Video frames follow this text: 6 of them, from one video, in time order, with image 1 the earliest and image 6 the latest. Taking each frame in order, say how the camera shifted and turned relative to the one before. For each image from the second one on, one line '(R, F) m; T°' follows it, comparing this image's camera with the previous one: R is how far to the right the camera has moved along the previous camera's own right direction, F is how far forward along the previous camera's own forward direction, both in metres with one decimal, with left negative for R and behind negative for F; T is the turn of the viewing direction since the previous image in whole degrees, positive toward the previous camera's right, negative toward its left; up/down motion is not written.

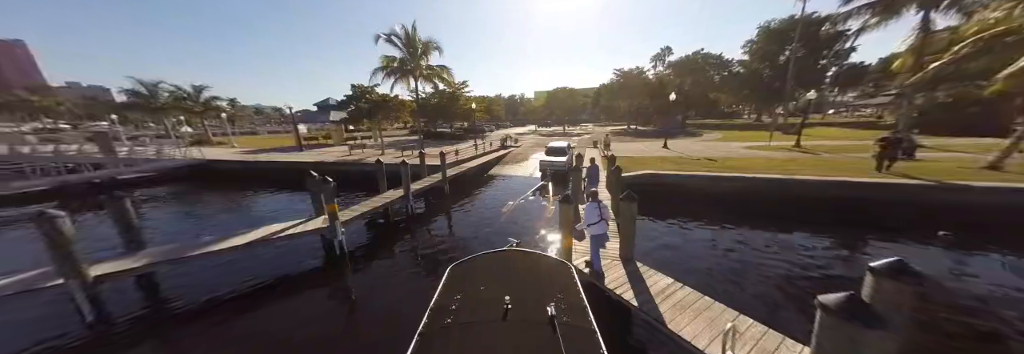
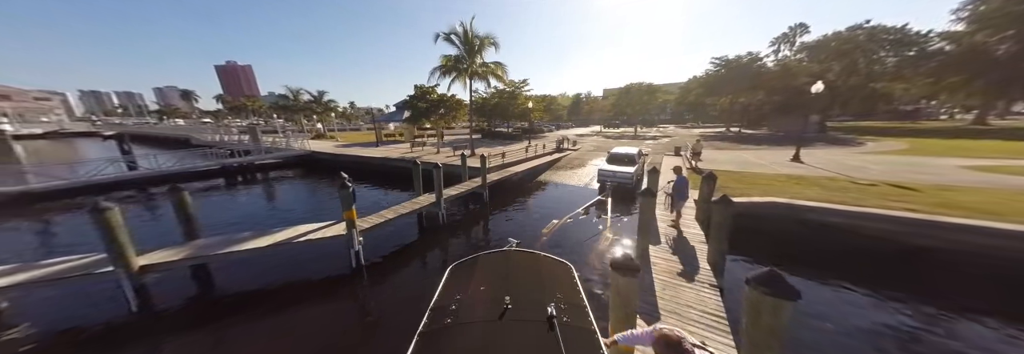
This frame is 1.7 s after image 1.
(+0.8, +2.1) m; -16°
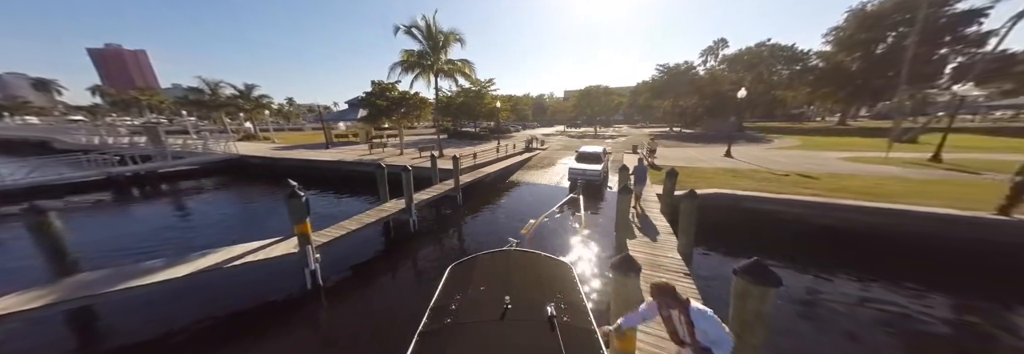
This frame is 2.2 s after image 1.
(-0.6, +0.2) m; +9°
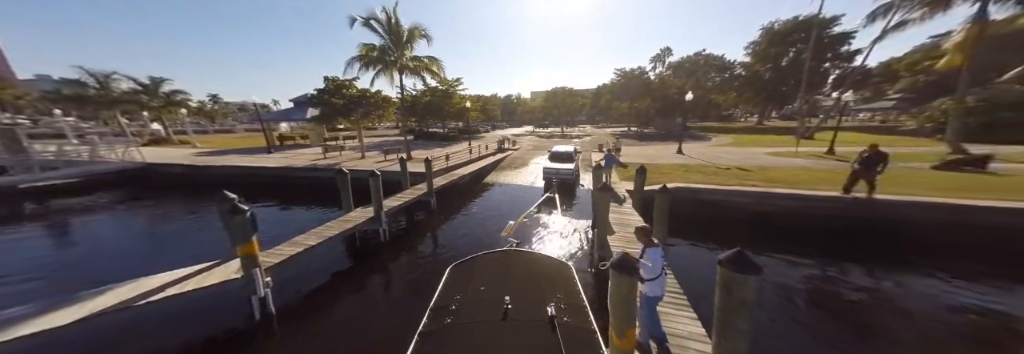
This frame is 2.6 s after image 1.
(-0.5, +0.2) m; +8°
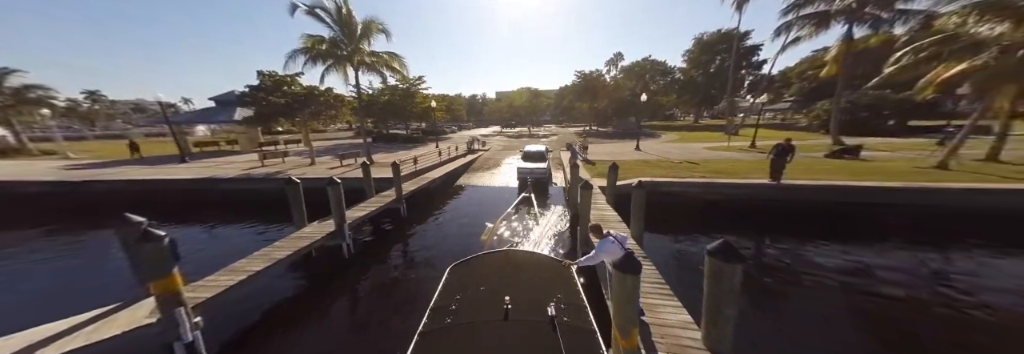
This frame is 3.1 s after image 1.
(-0.6, +0.2) m; +9°
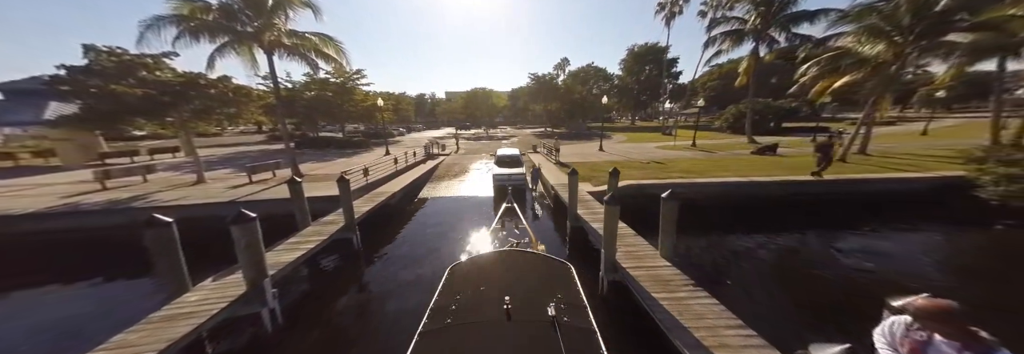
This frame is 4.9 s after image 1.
(-1.4, +1.7) m; +13°
